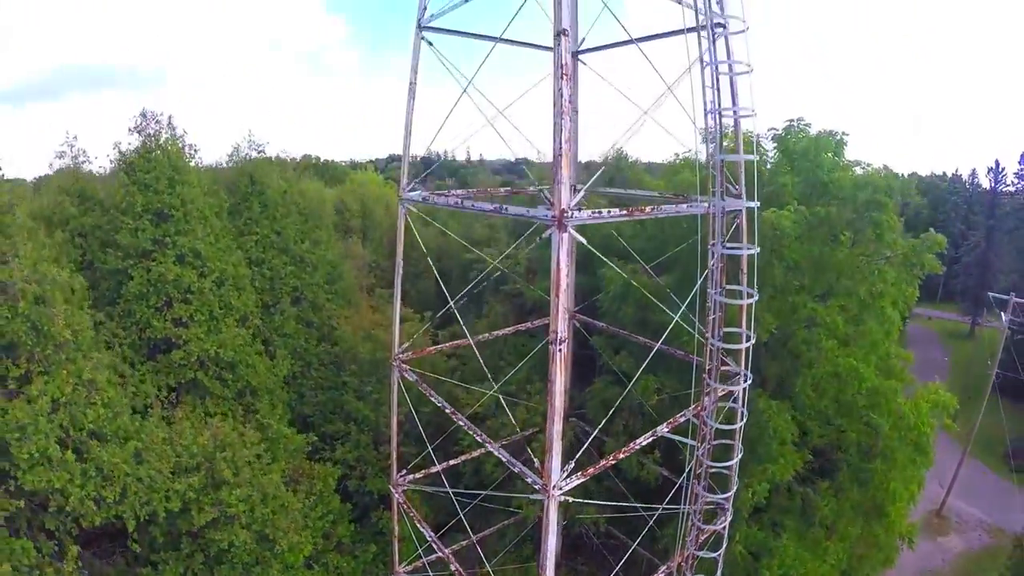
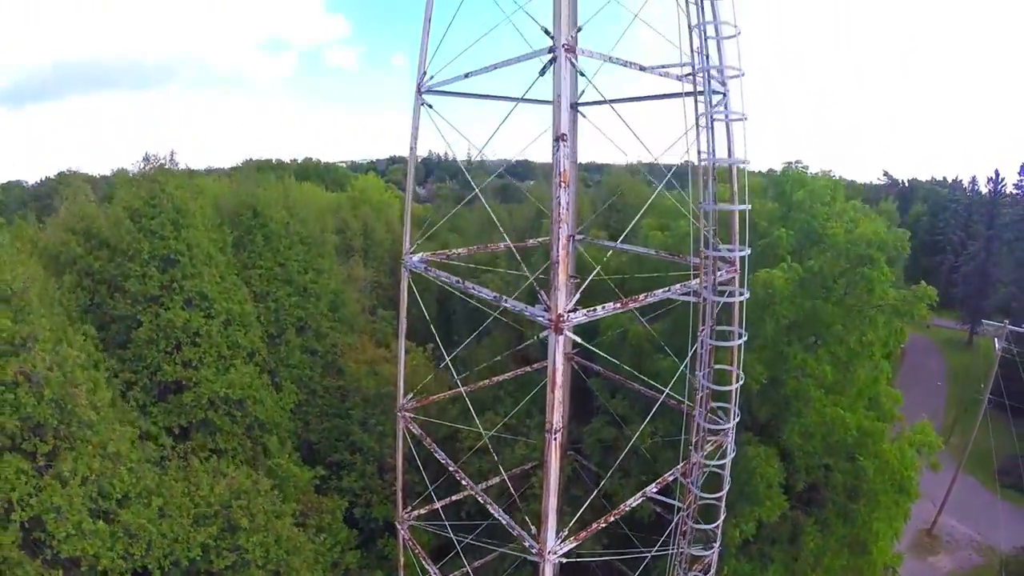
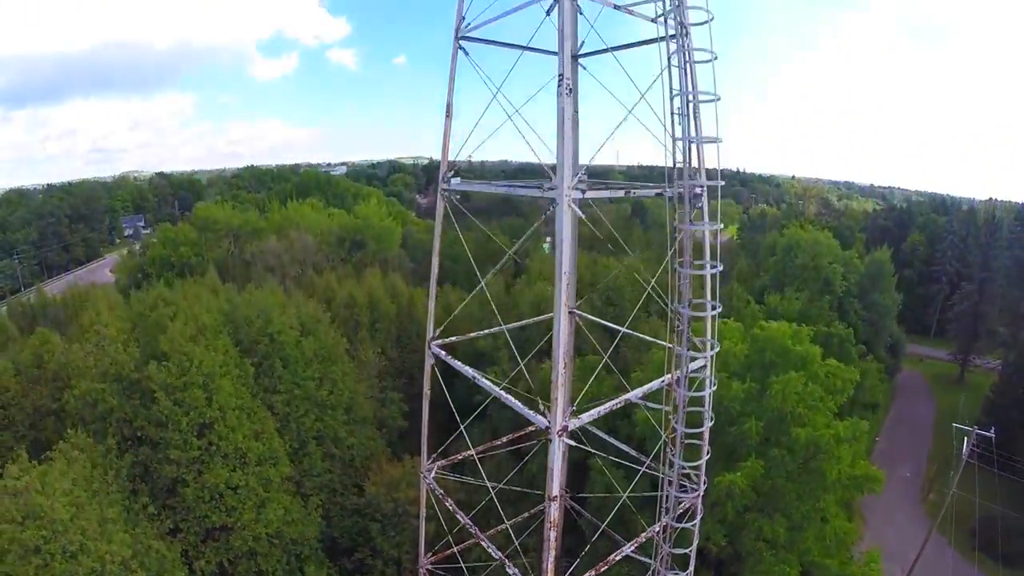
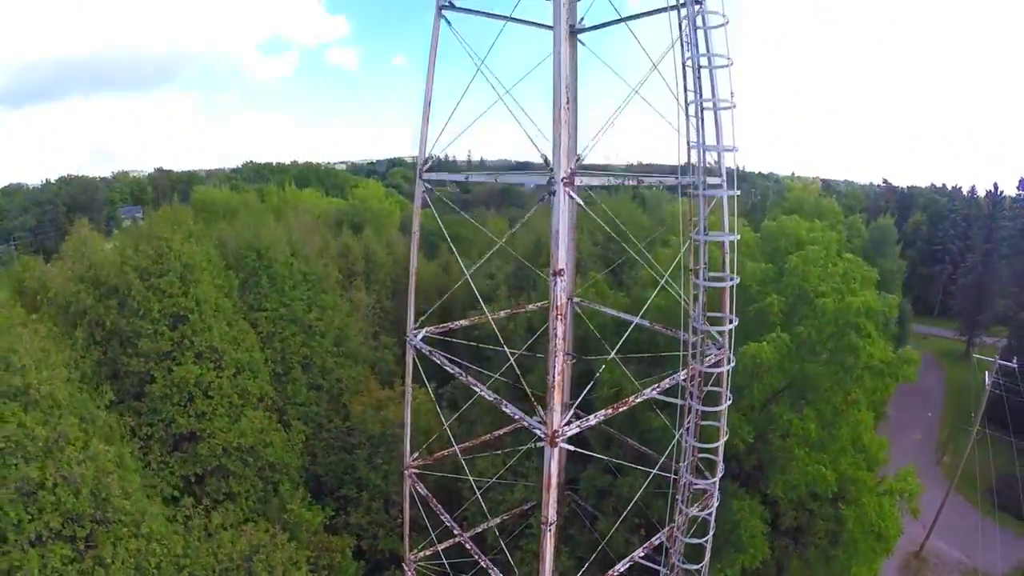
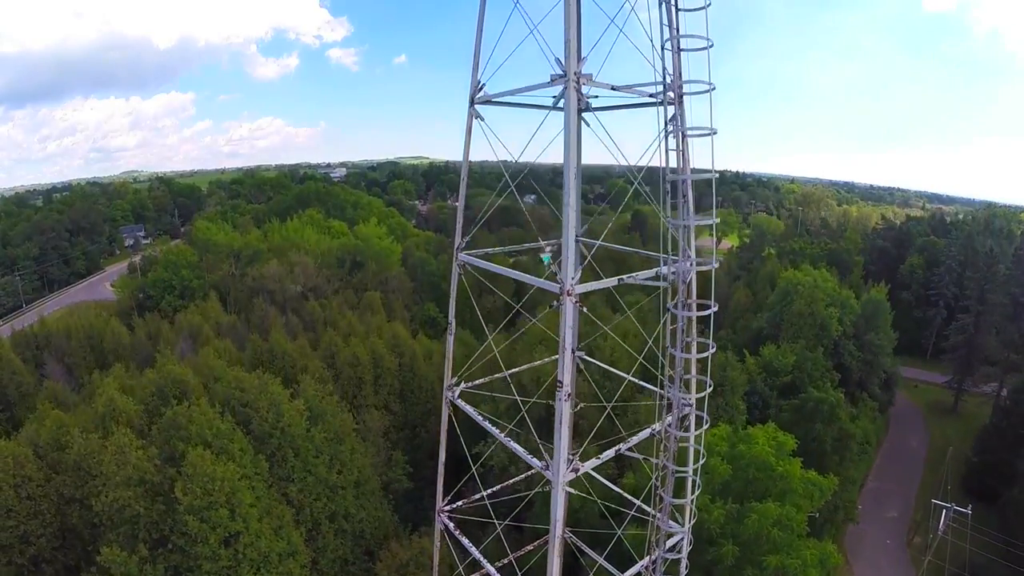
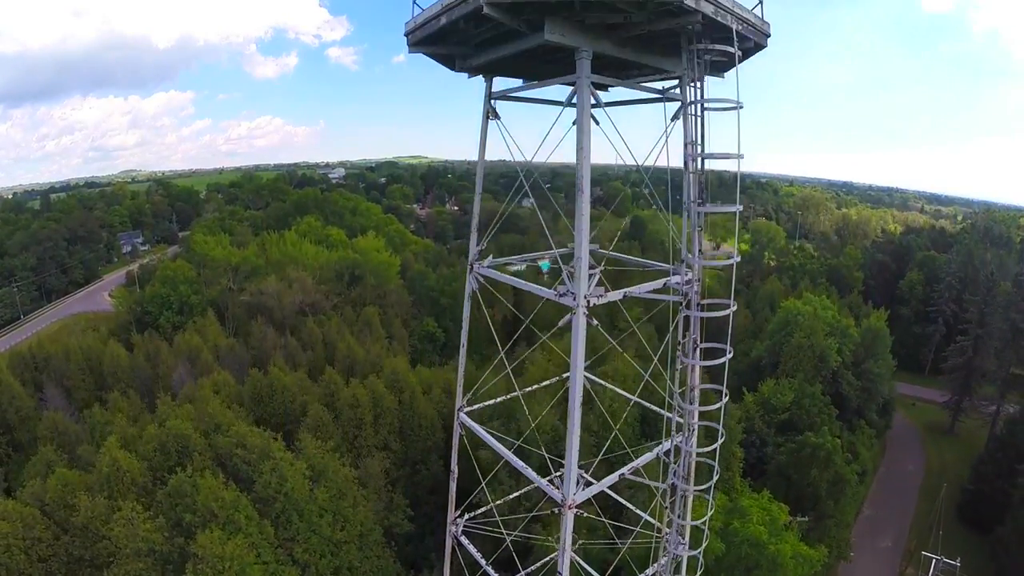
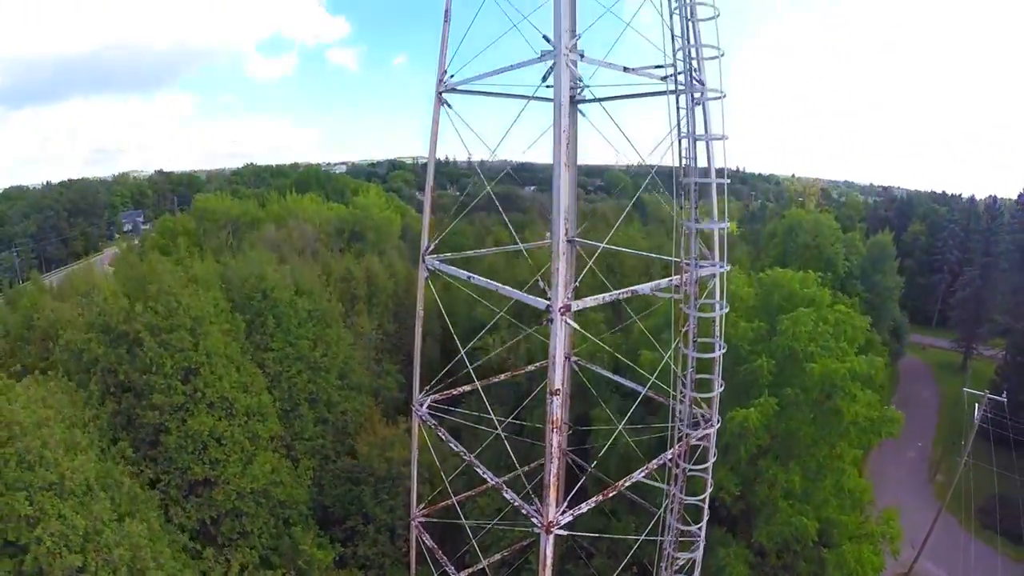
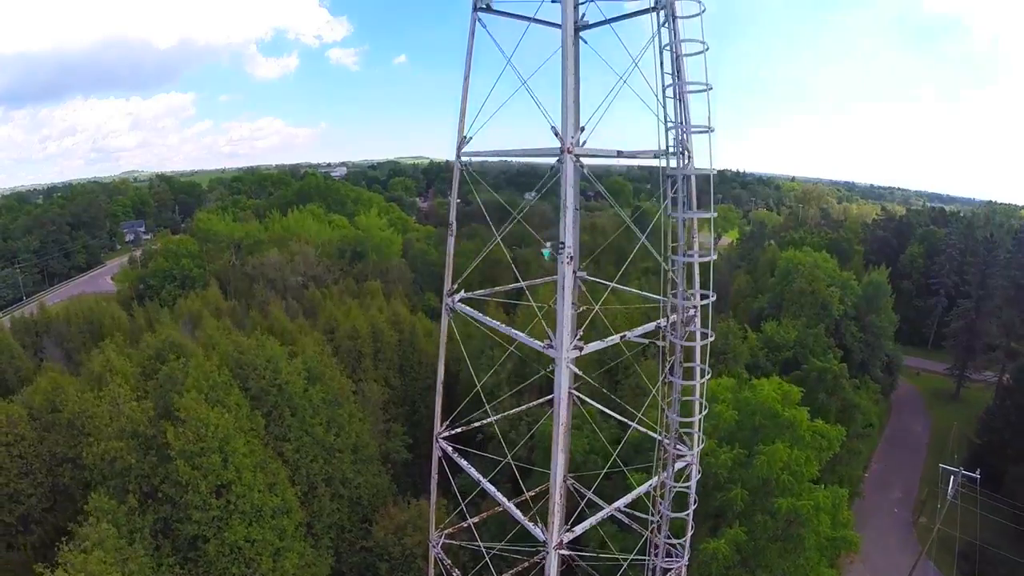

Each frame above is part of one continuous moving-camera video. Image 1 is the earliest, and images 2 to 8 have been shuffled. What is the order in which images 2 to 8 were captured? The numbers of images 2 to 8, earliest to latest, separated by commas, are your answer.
2, 4, 7, 3, 8, 5, 6
